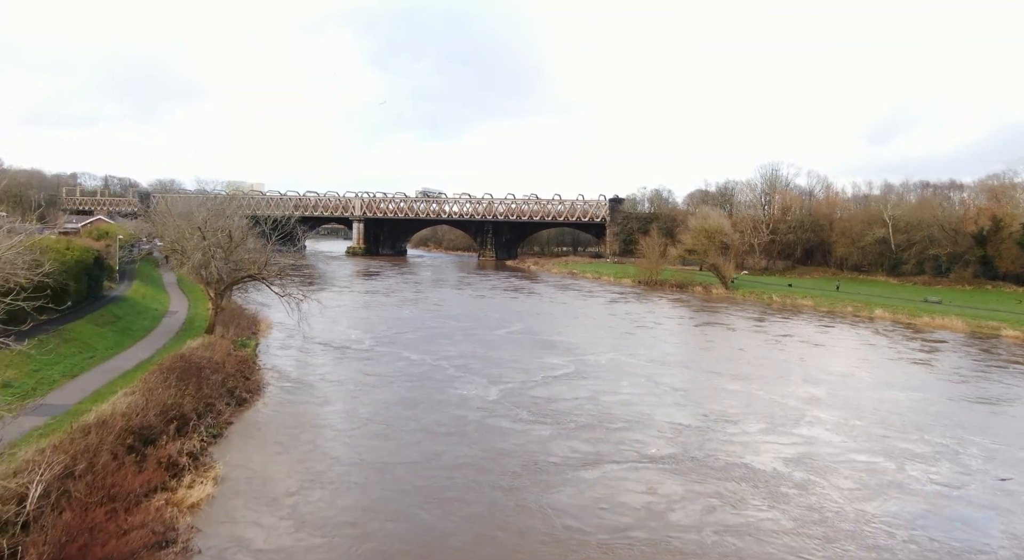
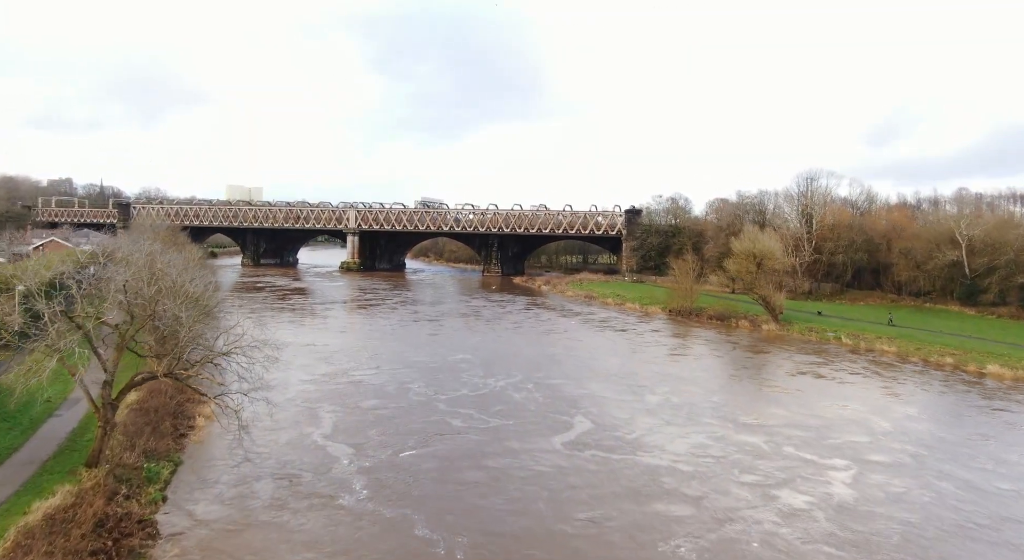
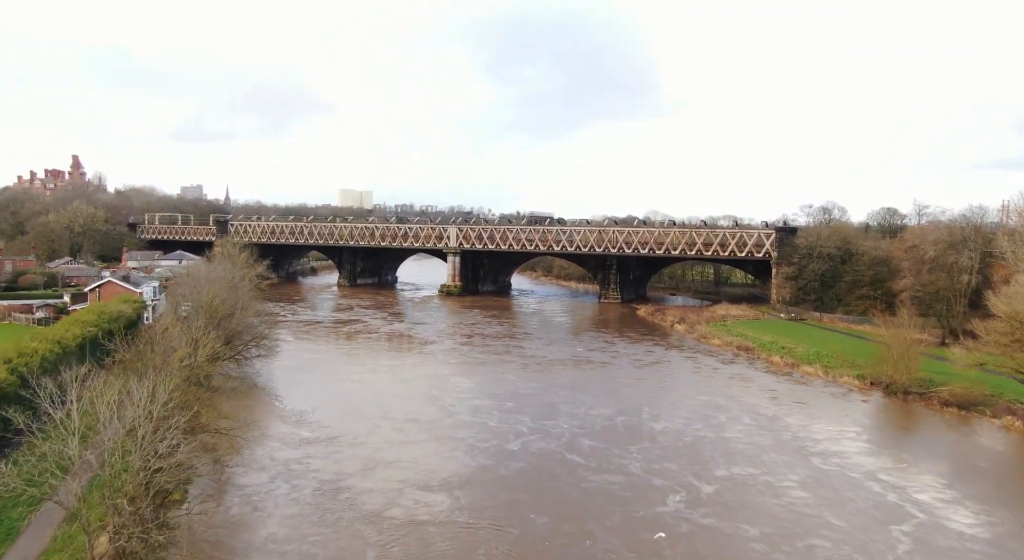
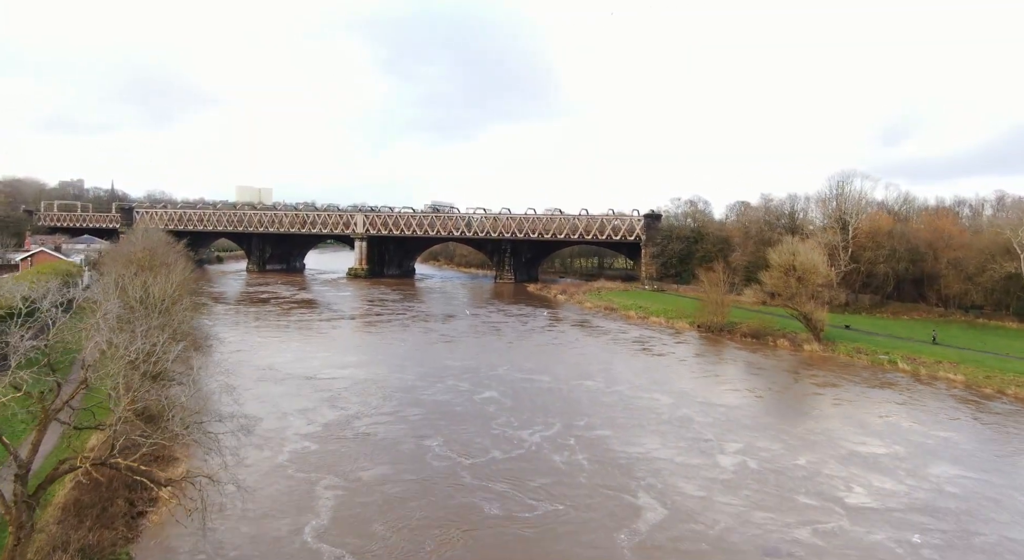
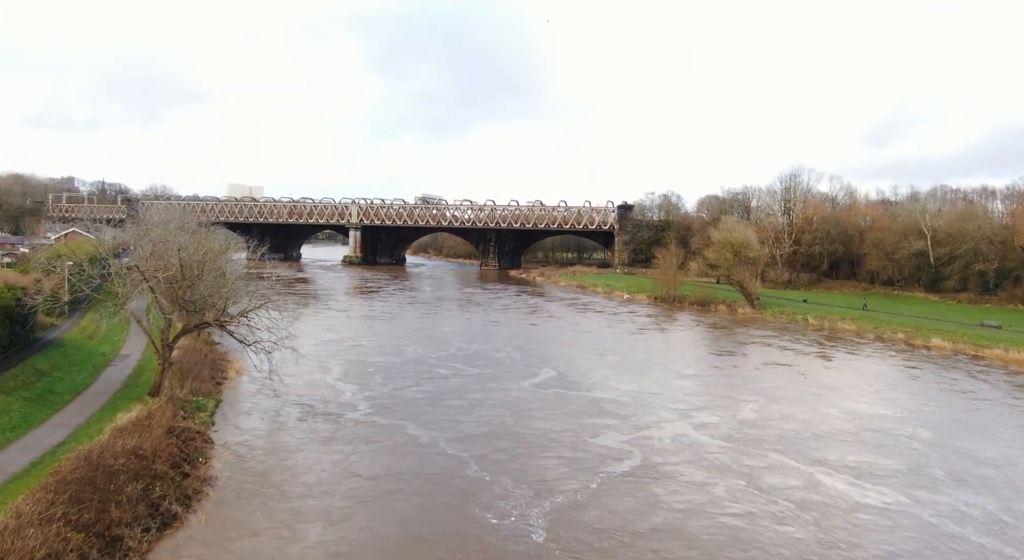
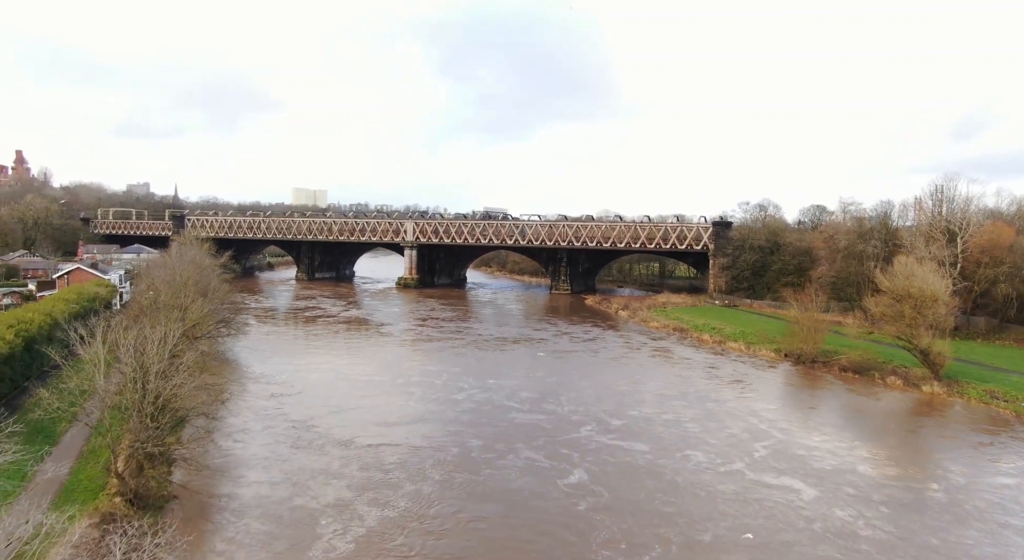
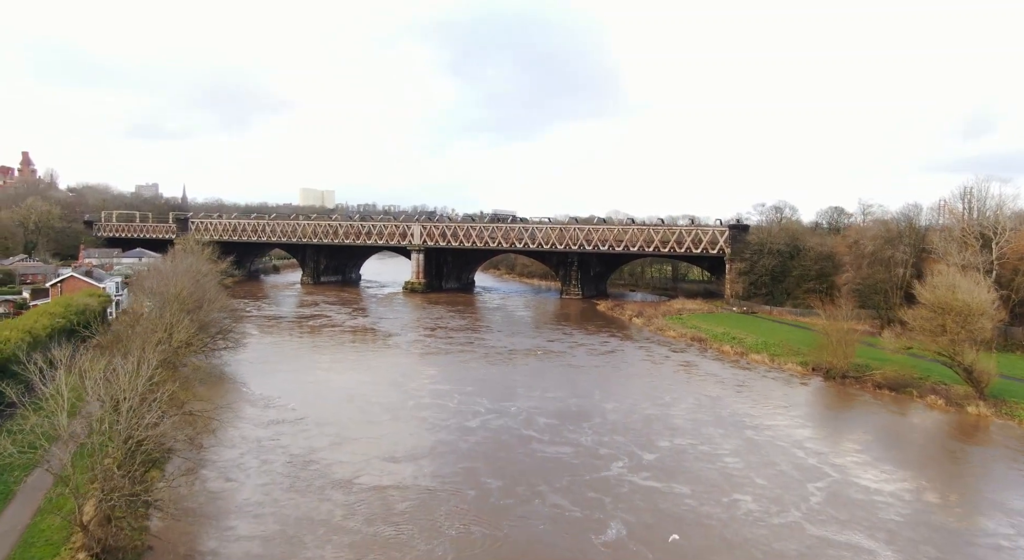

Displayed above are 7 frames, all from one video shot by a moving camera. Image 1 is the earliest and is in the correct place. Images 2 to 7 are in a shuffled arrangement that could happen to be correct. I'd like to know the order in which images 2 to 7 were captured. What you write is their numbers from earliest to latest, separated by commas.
5, 2, 4, 6, 7, 3
